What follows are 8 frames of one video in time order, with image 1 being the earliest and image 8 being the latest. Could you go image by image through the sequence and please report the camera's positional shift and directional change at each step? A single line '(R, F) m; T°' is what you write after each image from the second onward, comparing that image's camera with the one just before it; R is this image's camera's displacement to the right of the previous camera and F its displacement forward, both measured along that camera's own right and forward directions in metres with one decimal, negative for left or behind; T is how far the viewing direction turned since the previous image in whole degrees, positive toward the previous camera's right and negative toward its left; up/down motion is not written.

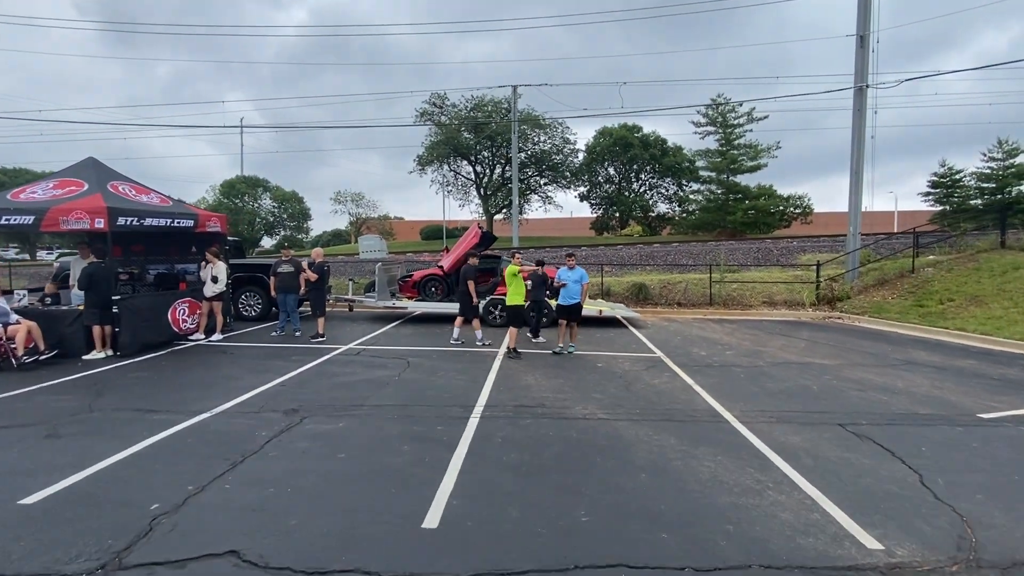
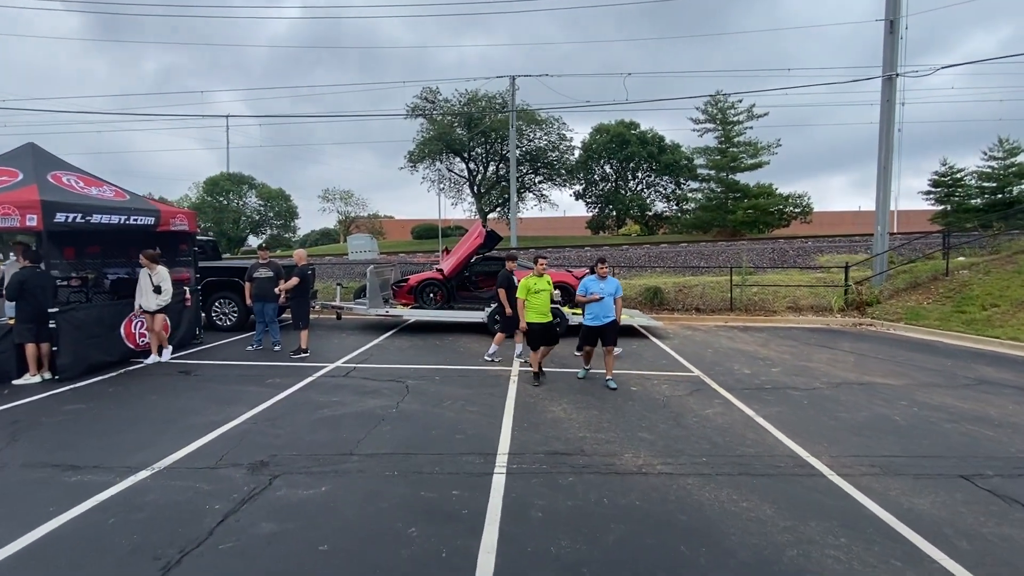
(-0.4, +1.3) m; +1°
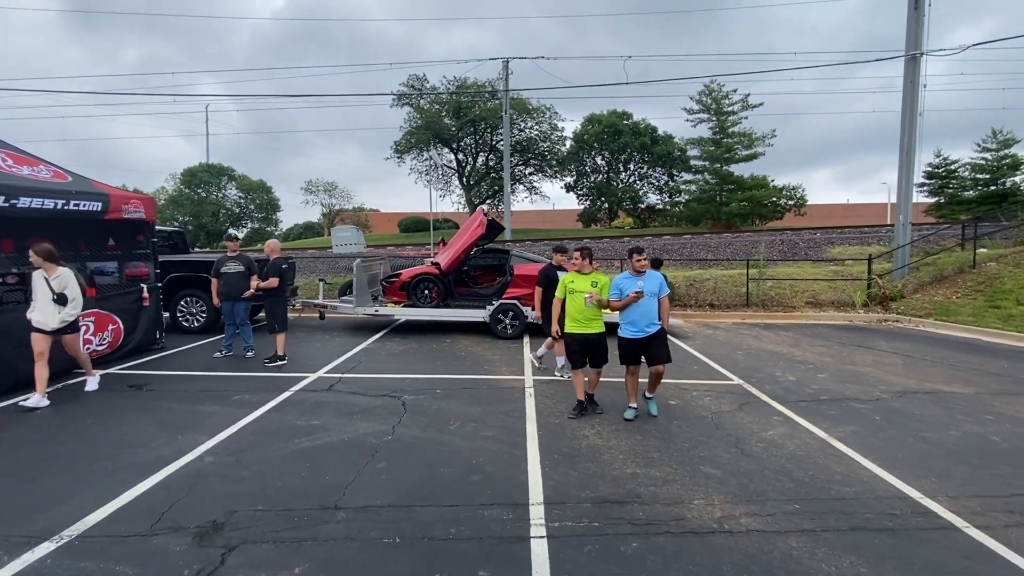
(-0.3, +1.2) m; +1°
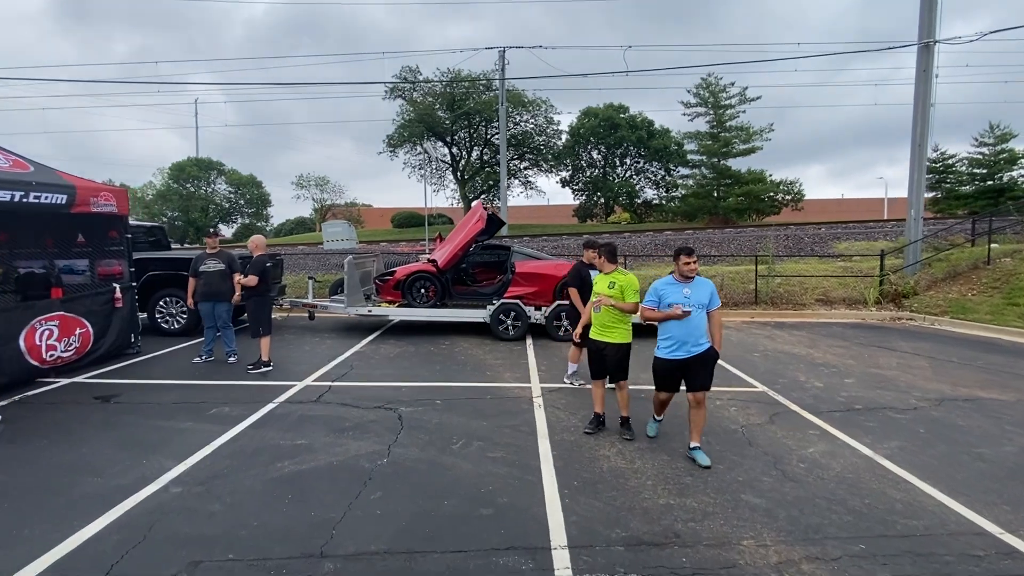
(-0.1, +0.6) m; +1°
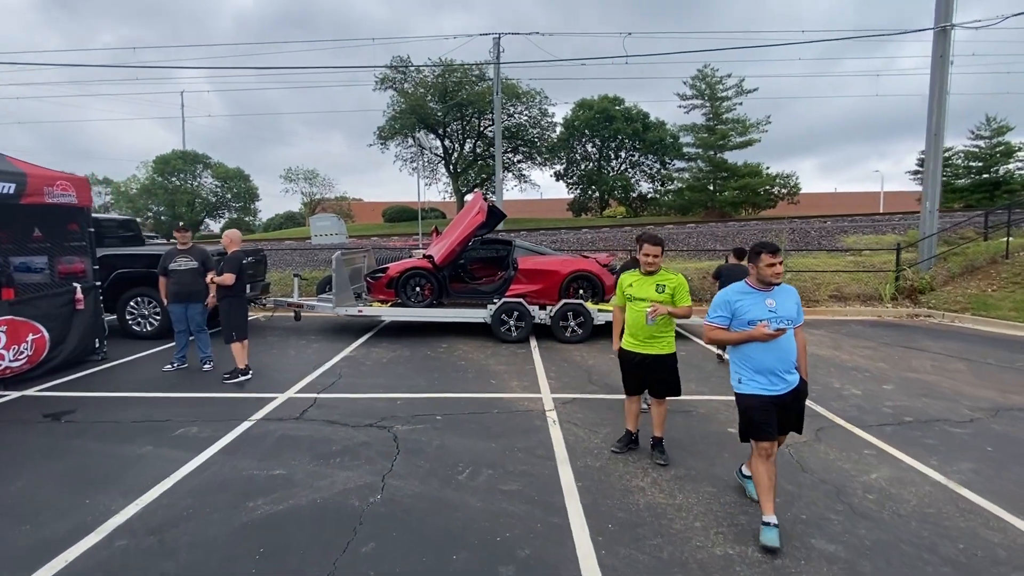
(-0.2, +0.7) m; +1°
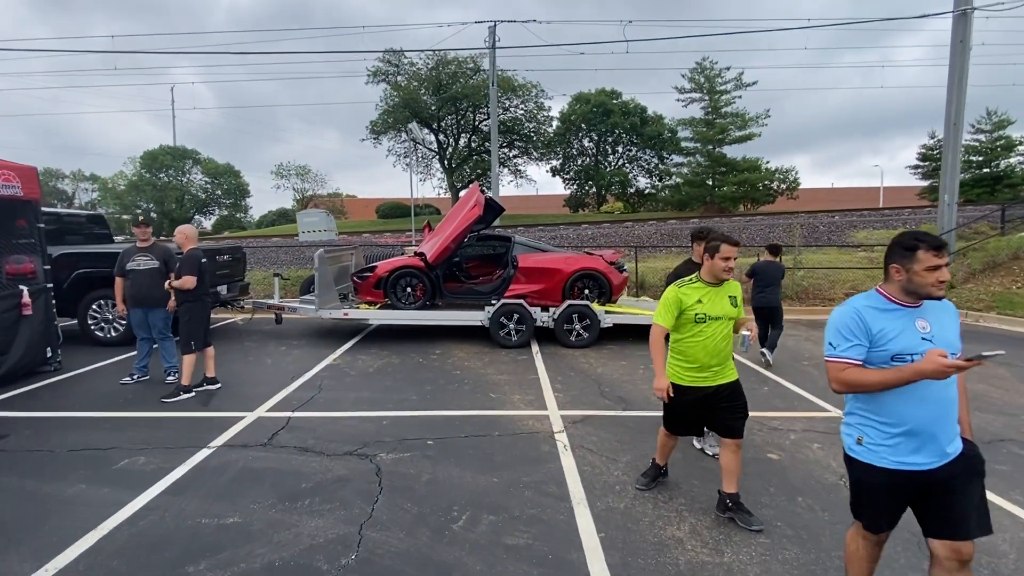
(-0.1, +0.7) m; +1°
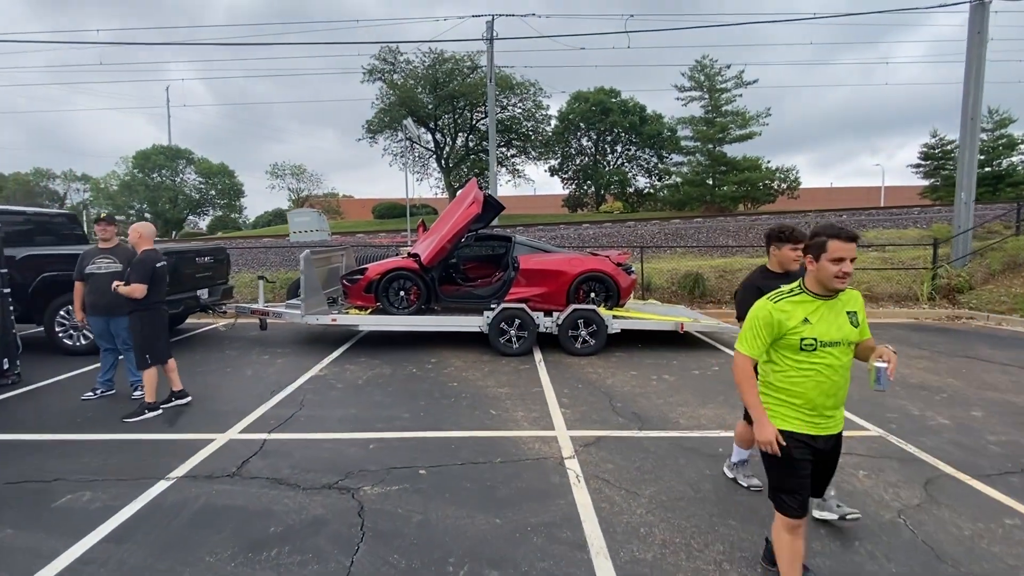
(0.0, +0.6) m; 0°
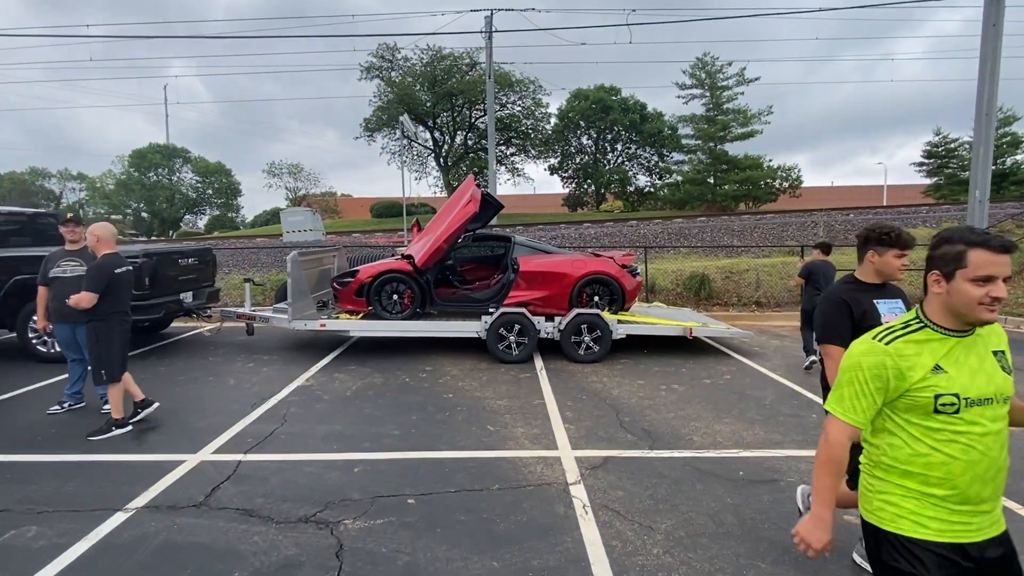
(0.0, +0.4) m; 0°
